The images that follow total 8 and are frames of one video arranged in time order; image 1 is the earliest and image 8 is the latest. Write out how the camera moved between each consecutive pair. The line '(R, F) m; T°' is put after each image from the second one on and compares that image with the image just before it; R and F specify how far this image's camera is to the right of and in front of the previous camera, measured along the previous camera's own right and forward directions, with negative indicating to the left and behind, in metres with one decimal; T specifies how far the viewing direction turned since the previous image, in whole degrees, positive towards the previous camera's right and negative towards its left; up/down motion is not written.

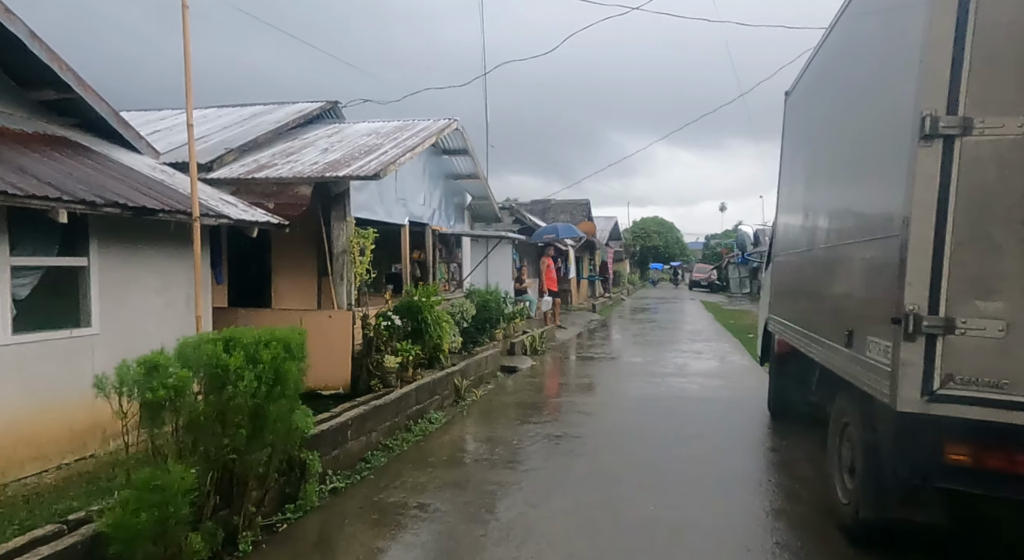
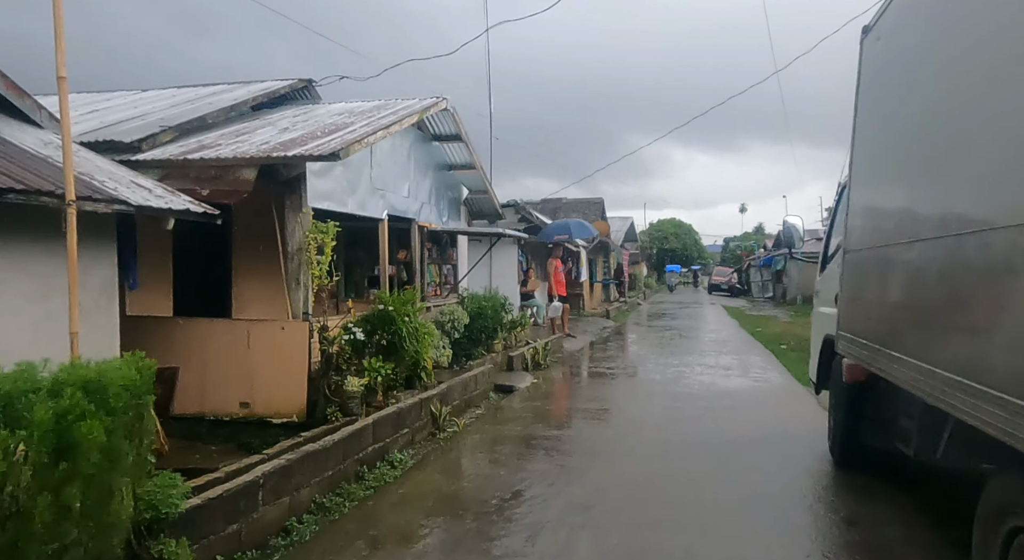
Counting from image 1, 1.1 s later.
(+0.2, +1.3) m; -1°
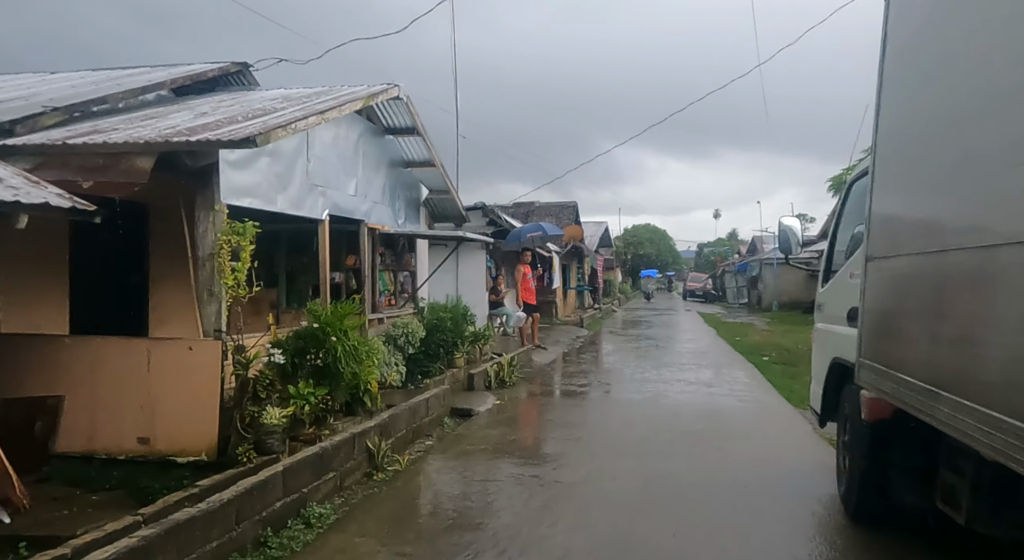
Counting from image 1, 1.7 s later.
(+0.2, +0.8) m; +2°
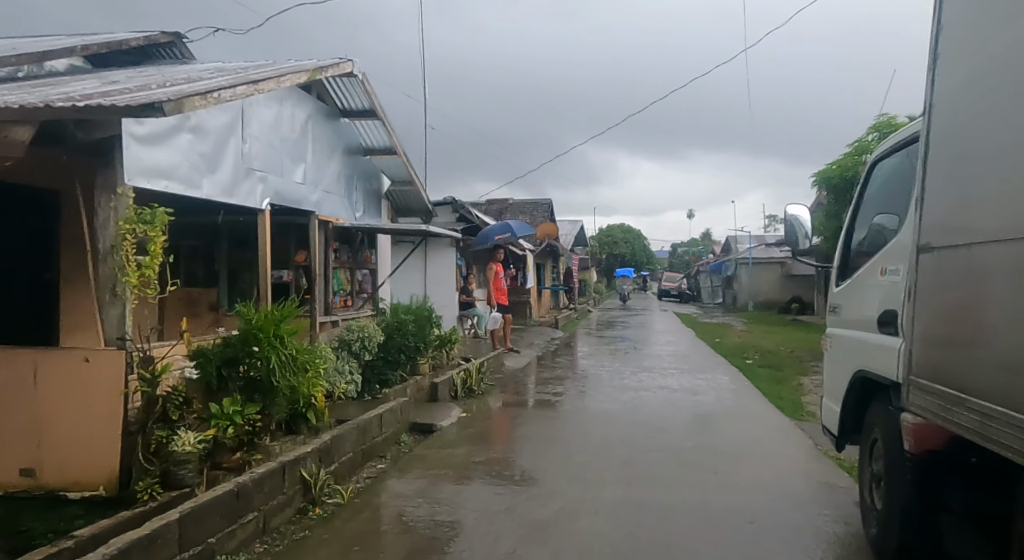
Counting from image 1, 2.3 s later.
(+0.1, +0.7) m; +2°
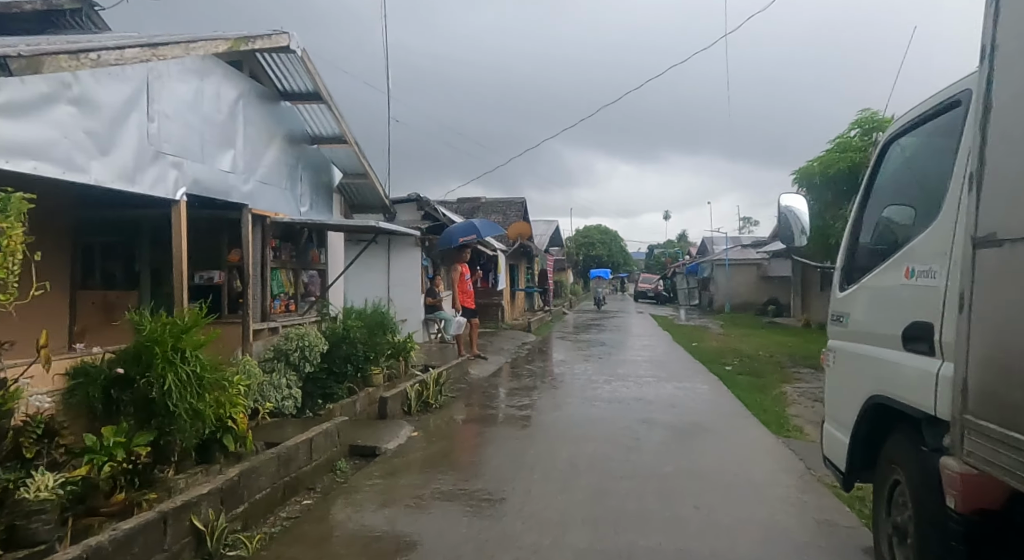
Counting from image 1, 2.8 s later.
(+0.2, +0.7) m; +2°
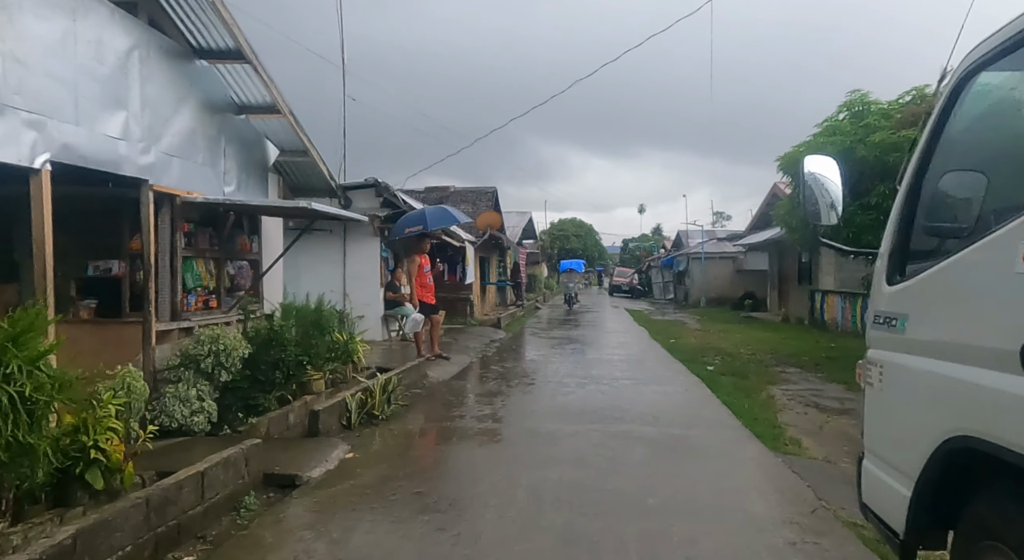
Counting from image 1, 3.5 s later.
(+0.2, +0.9) m; +2°
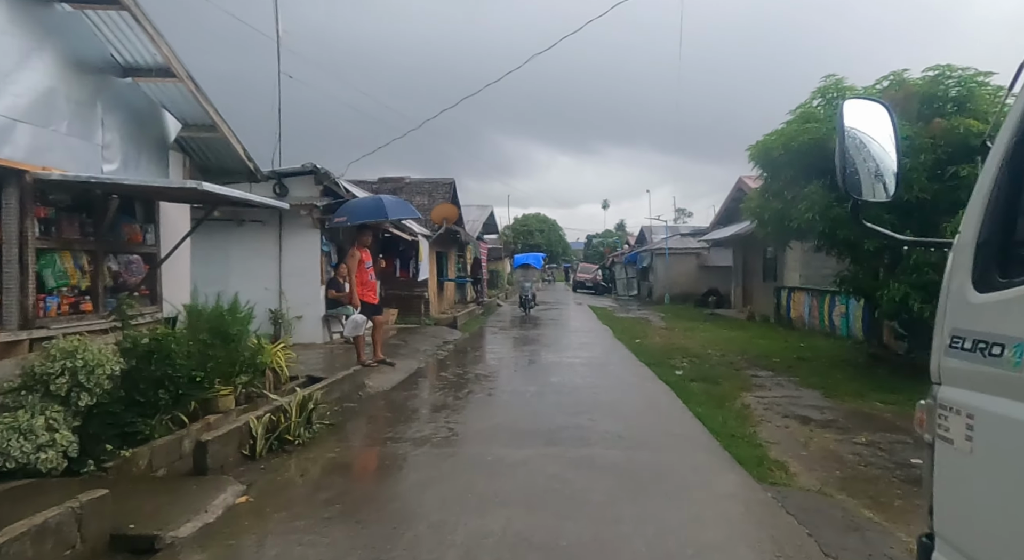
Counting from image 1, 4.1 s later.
(+0.2, +0.9) m; +3°
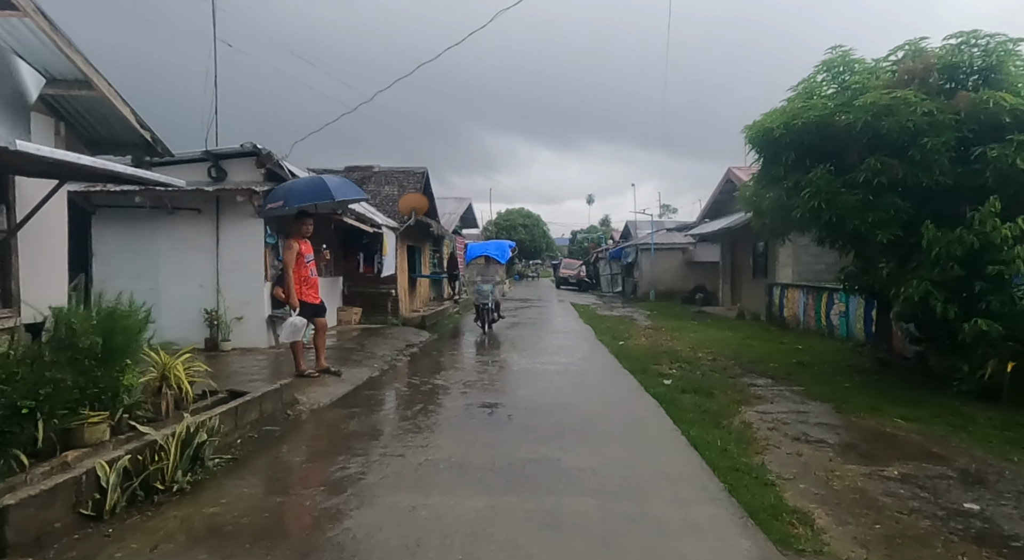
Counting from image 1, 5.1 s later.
(+0.3, +1.2) m; +1°
